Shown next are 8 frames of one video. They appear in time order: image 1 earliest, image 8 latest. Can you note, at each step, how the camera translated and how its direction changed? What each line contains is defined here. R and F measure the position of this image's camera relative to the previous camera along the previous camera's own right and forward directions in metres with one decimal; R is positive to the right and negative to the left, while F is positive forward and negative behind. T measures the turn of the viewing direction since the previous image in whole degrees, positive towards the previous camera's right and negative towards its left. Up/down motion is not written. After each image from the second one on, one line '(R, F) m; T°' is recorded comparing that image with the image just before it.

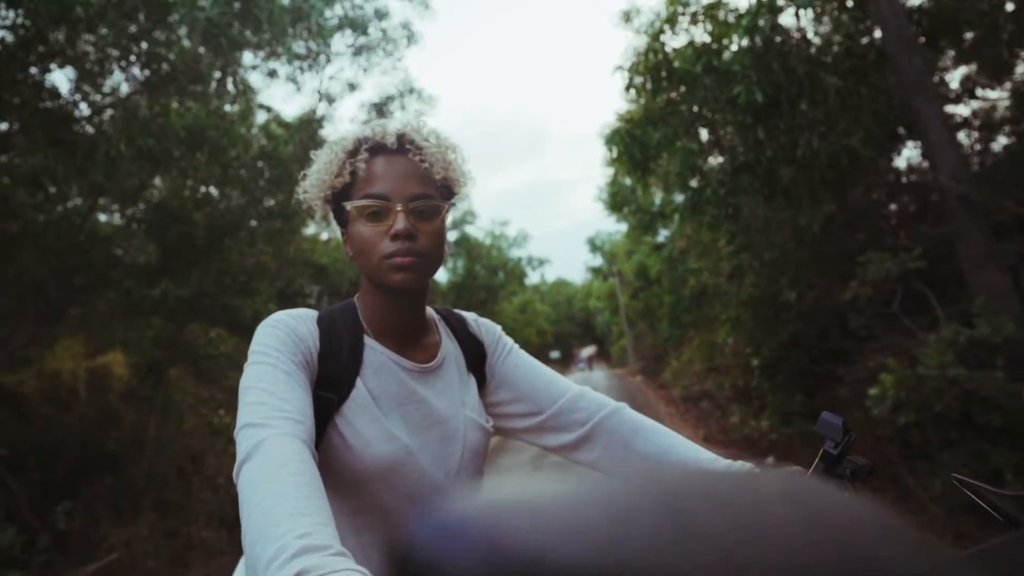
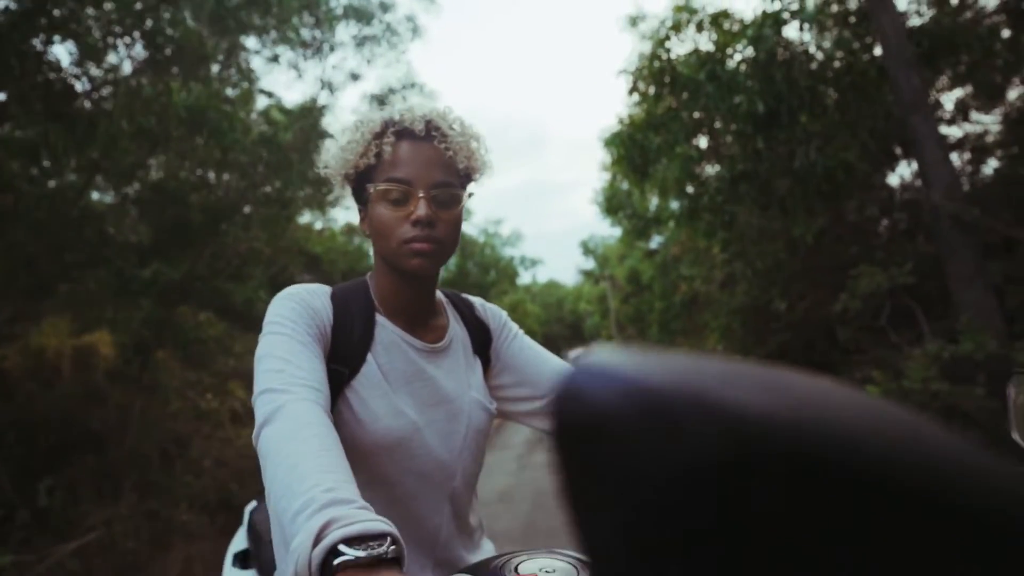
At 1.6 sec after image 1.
(0.0, 0.0) m; +1°
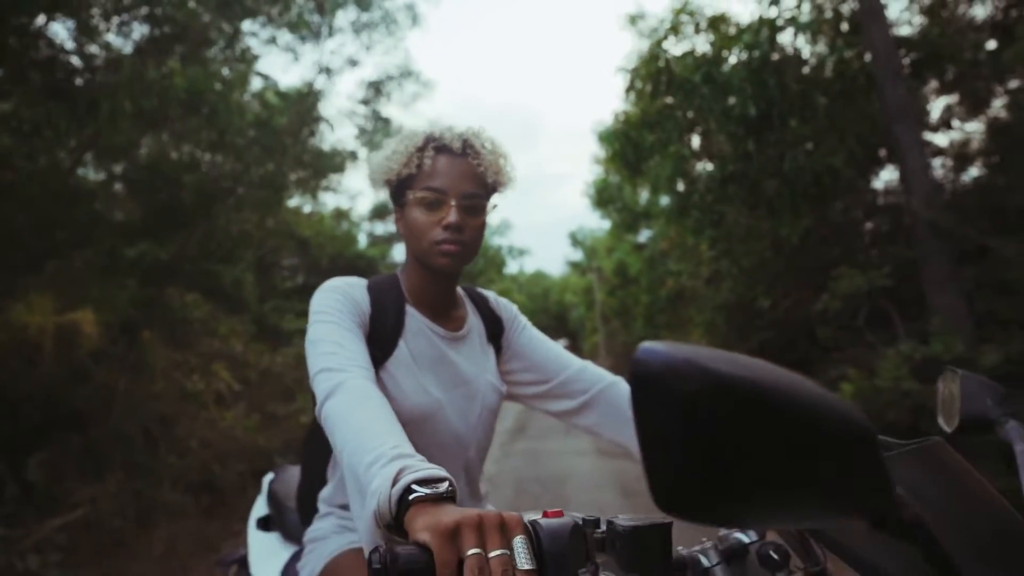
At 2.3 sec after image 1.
(0.0, -0.1) m; +1°
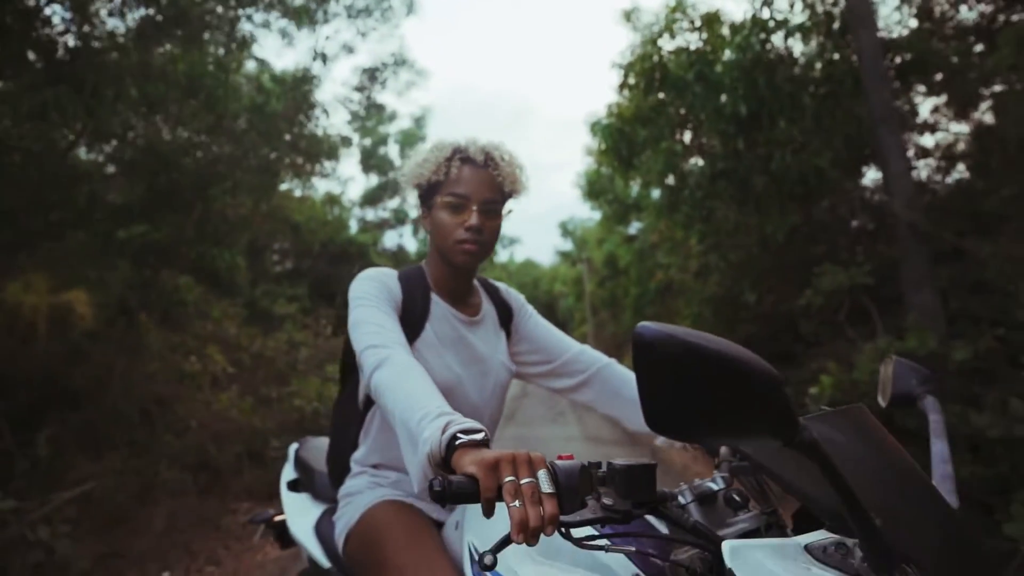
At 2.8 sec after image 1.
(0.0, -0.2) m; +1°
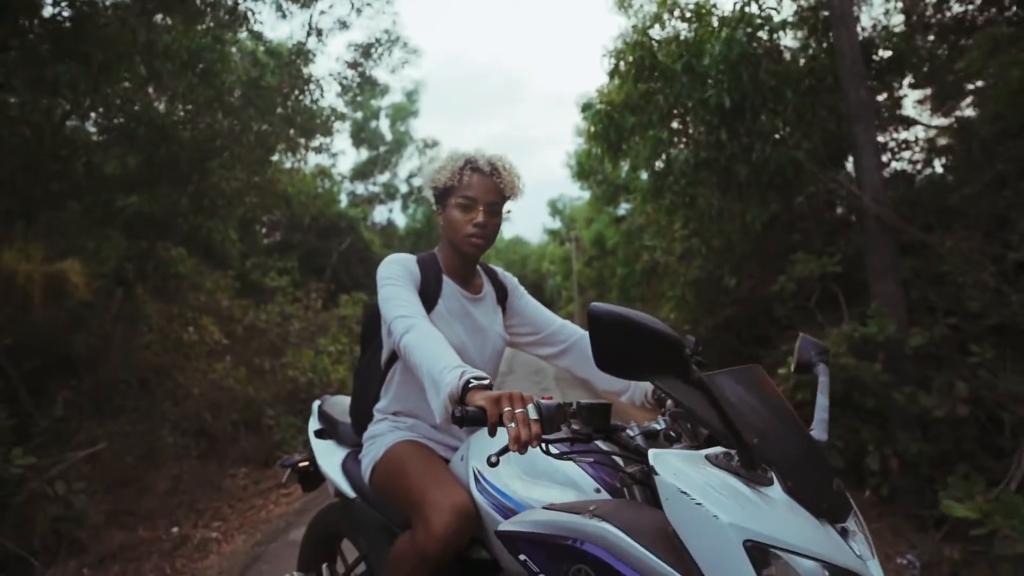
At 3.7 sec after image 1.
(0.0, -0.3) m; +1°
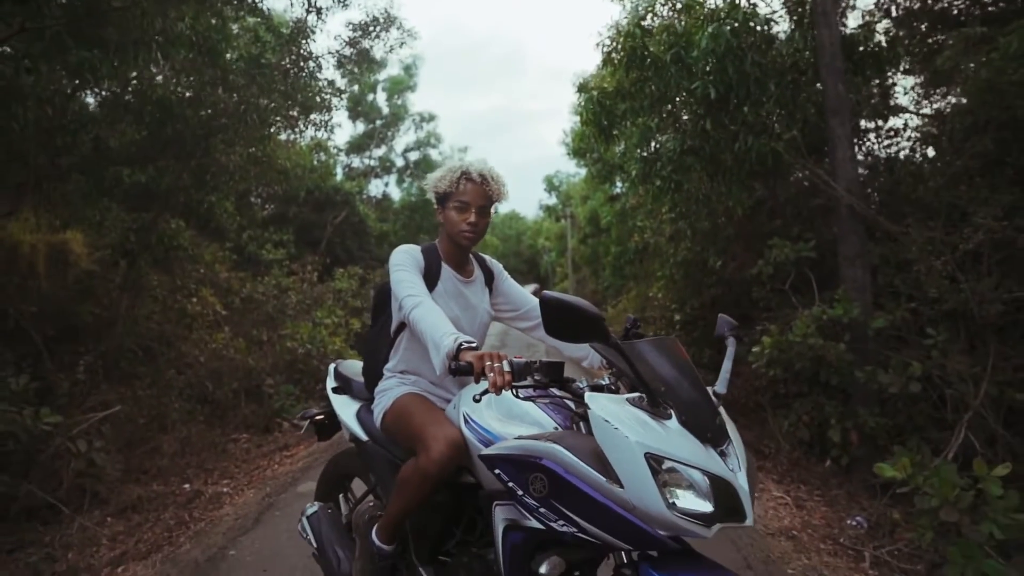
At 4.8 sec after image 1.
(0.0, -0.3) m; +1°
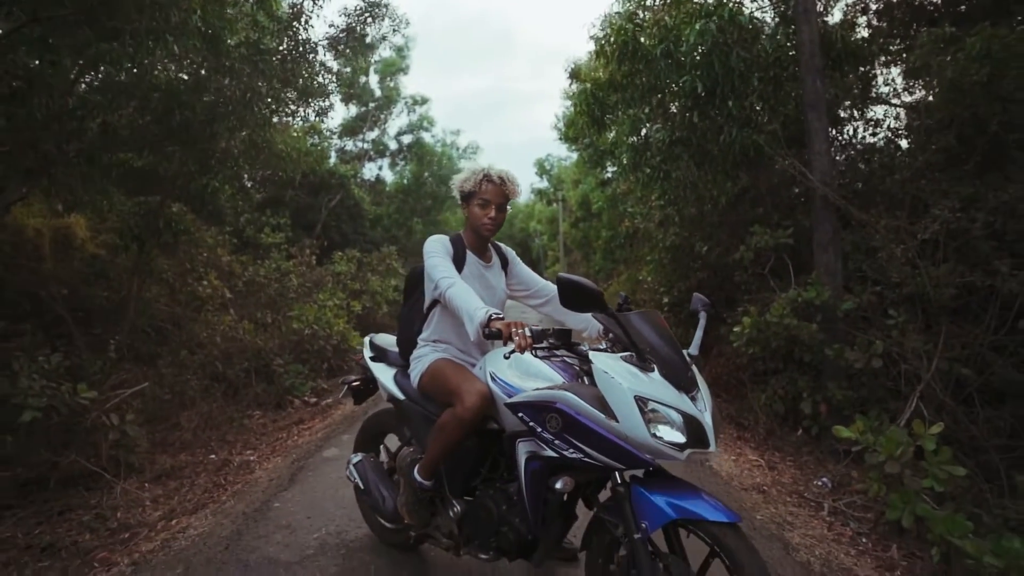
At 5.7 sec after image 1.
(-0.1, -0.4) m; +1°
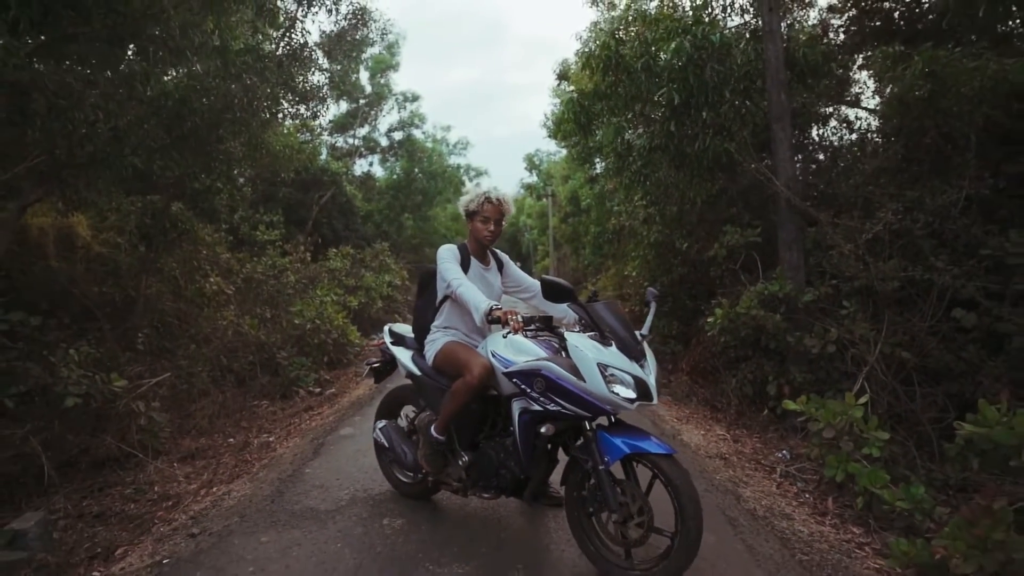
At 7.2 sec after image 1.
(0.0, -0.6) m; +1°
